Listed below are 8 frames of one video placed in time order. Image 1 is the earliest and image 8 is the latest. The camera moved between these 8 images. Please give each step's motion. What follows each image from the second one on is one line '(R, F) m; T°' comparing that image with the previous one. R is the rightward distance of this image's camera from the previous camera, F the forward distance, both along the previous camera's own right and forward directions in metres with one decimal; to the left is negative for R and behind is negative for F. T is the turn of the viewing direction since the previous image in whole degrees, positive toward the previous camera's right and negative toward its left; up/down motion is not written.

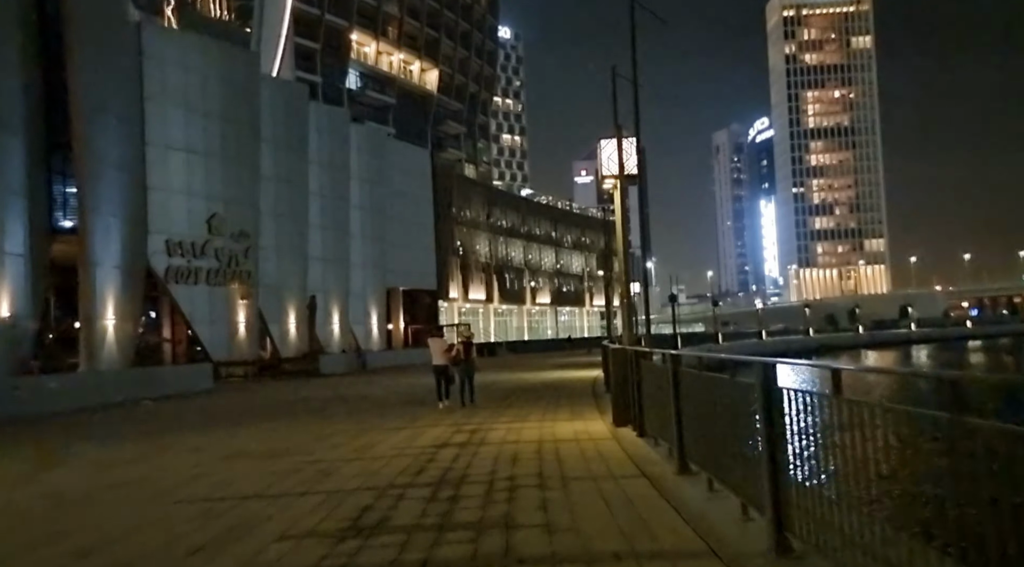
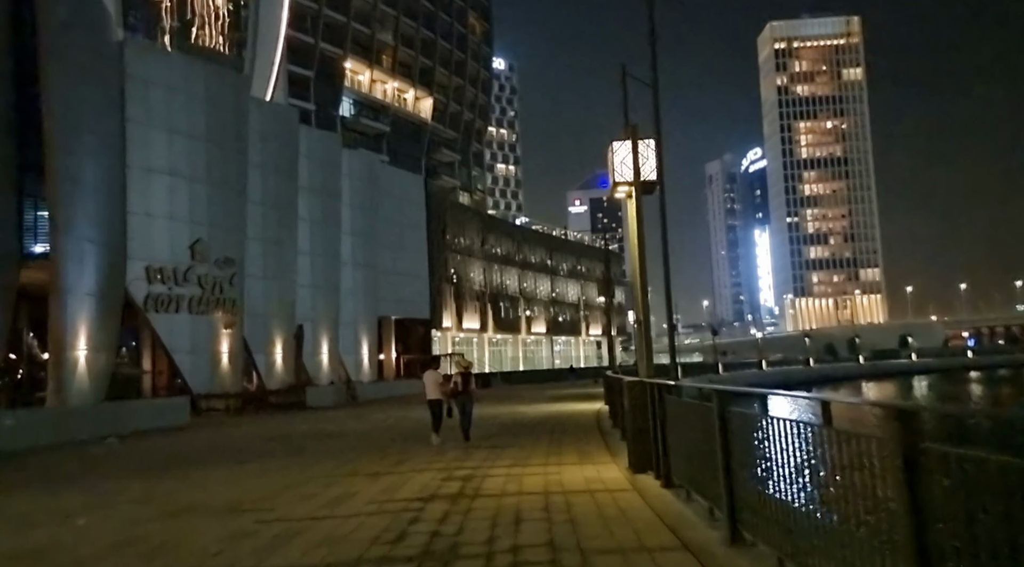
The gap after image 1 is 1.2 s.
(-0.1, +1.6) m; 0°
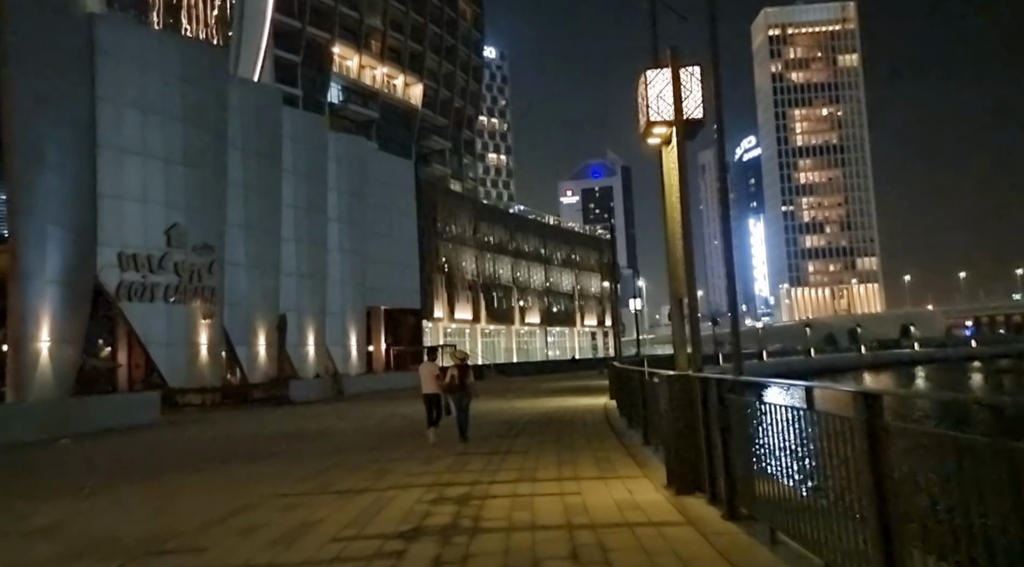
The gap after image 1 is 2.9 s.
(-0.2, +2.3) m; +1°
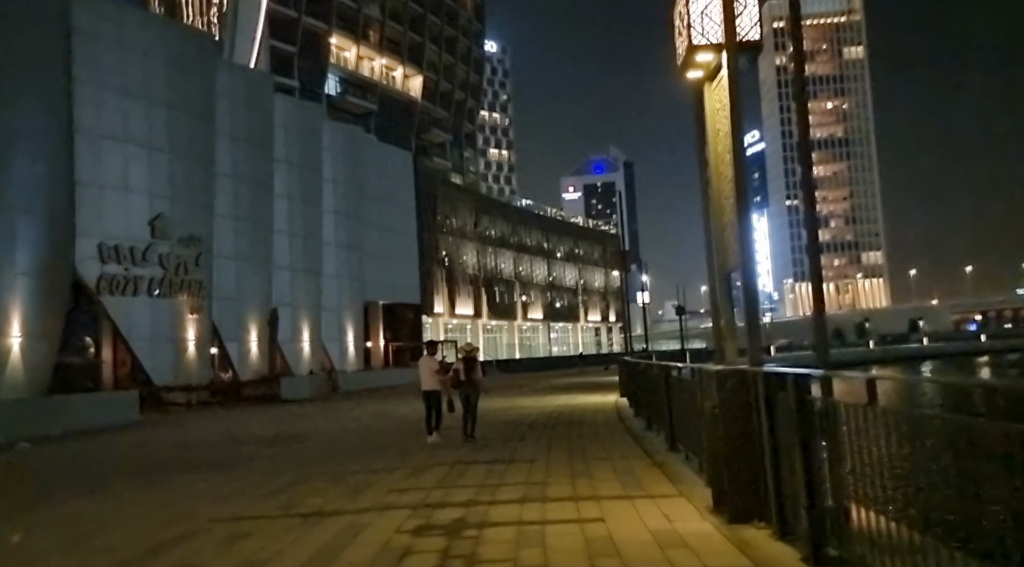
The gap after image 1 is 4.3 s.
(0.0, +1.8) m; 0°
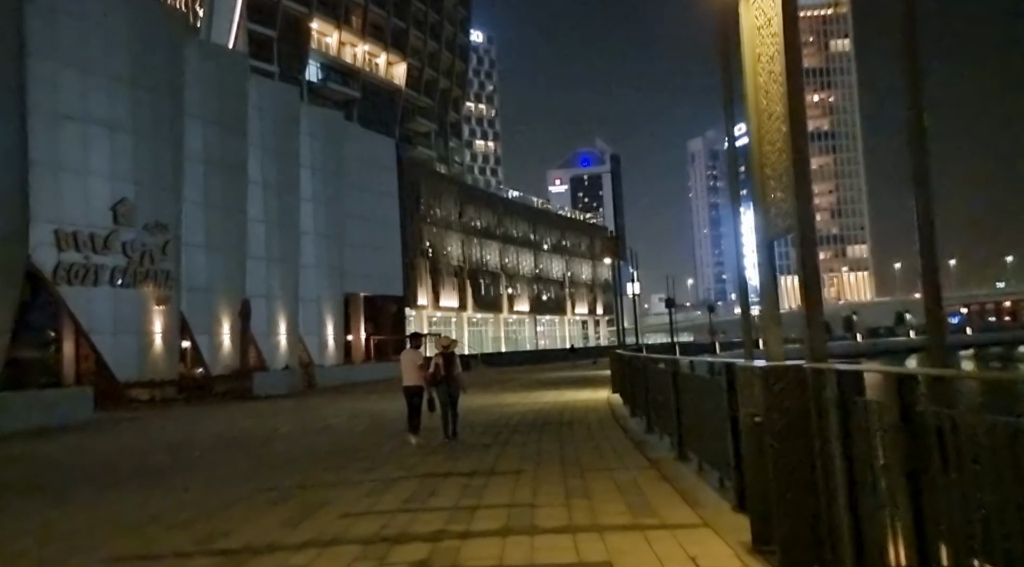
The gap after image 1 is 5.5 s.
(+0.1, +1.8) m; +1°
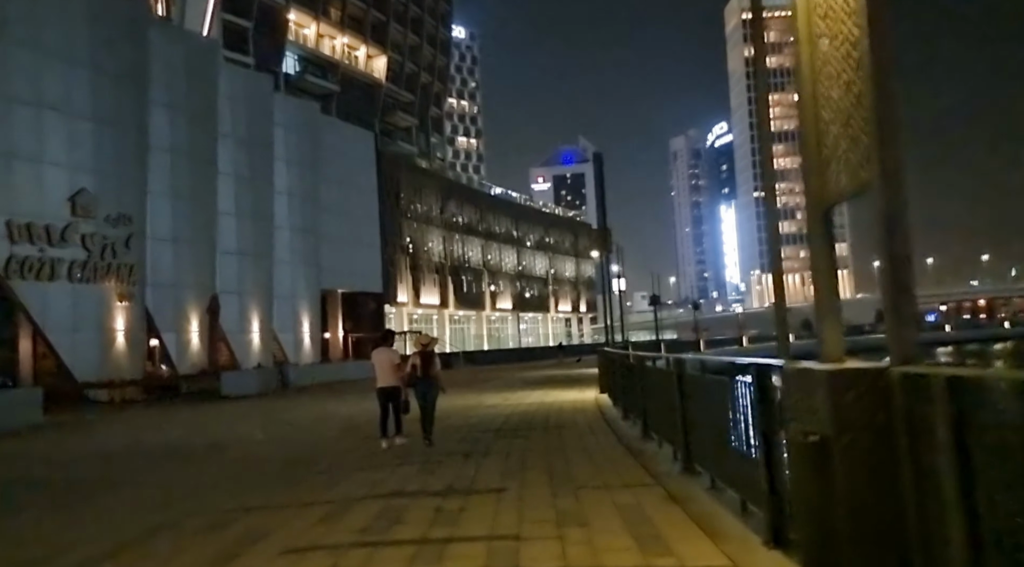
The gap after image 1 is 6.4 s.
(0.0, +1.4) m; +1°
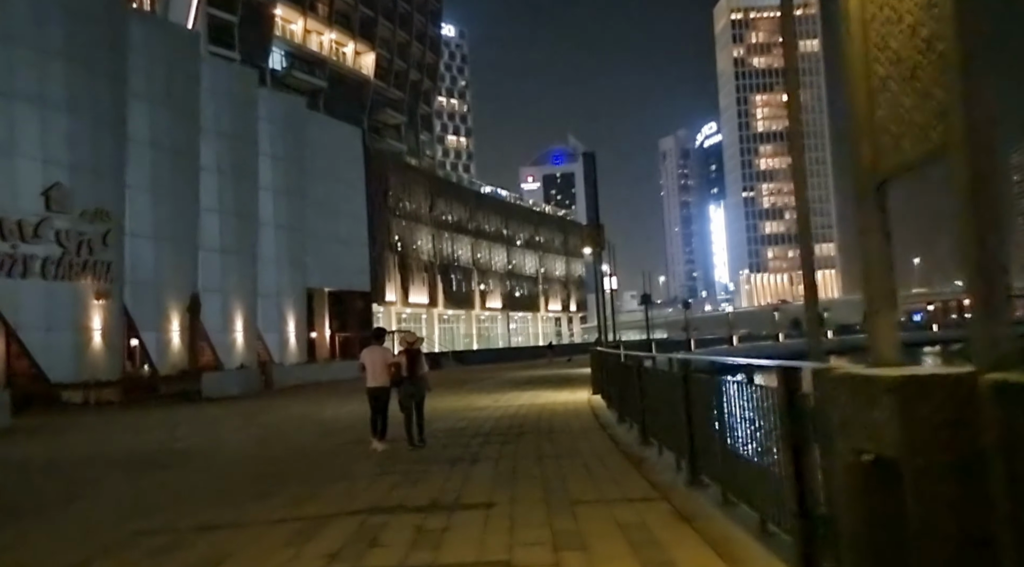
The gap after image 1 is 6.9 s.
(0.0, +0.8) m; +1°
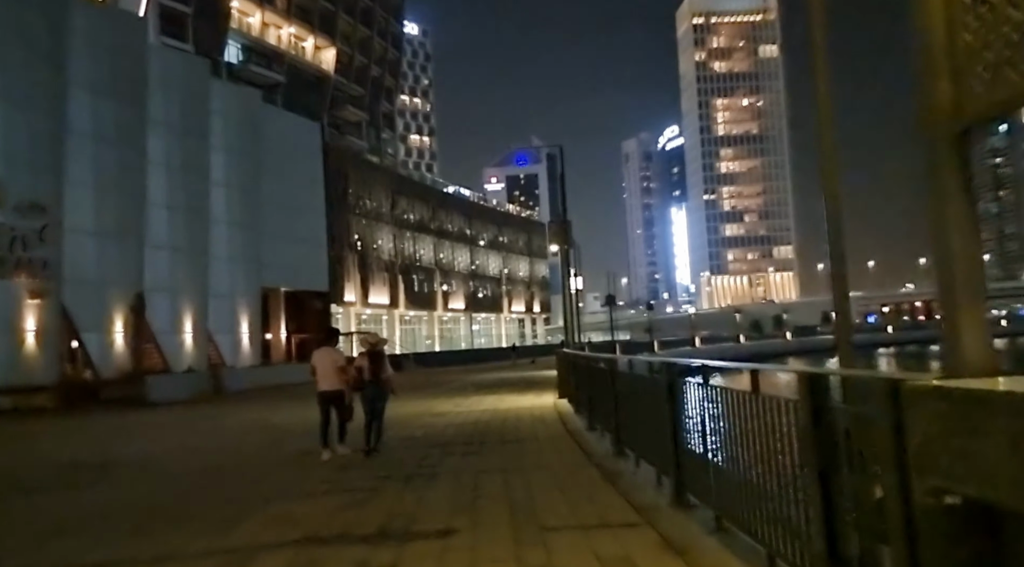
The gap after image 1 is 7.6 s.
(0.0, +1.1) m; +3°
